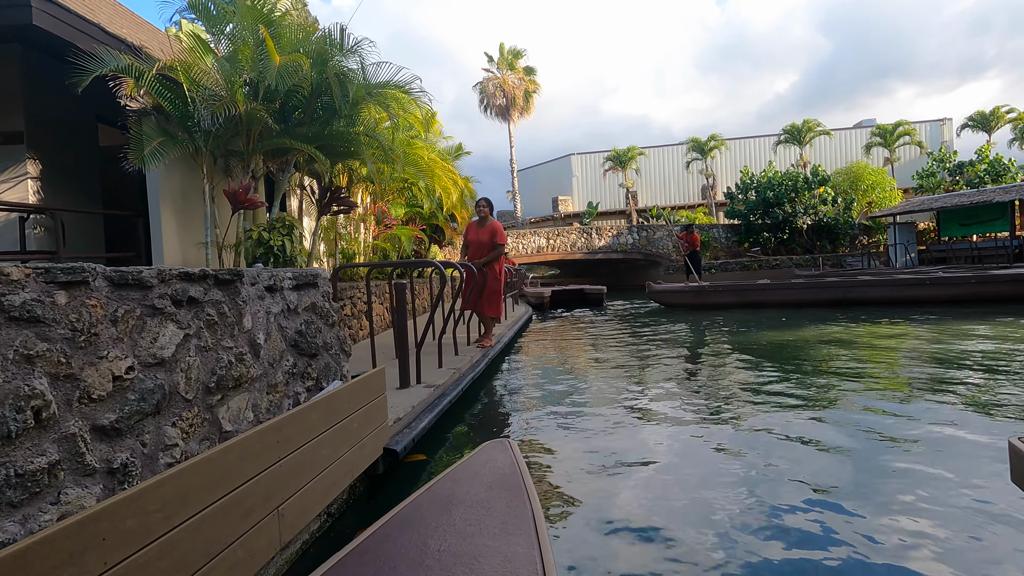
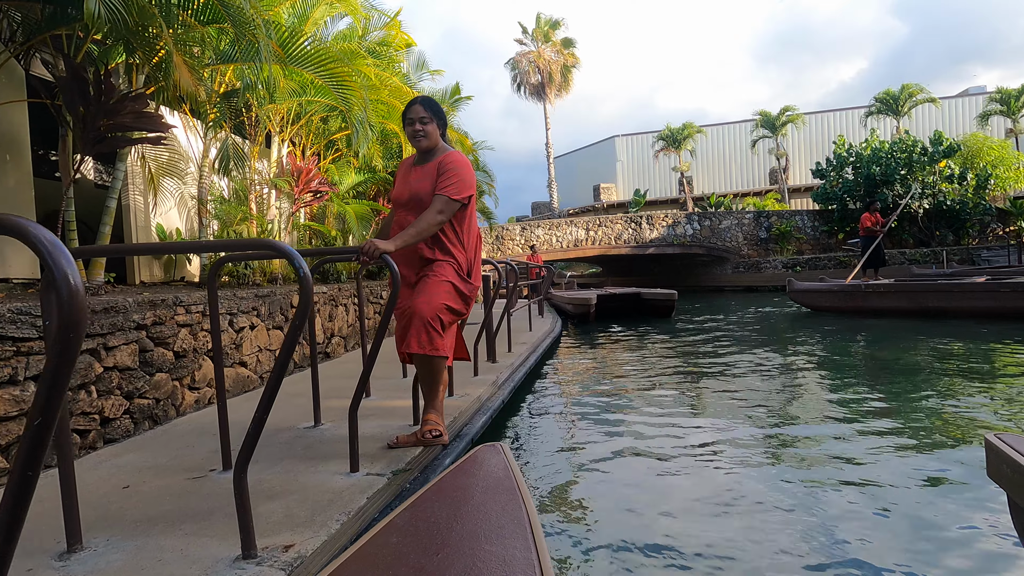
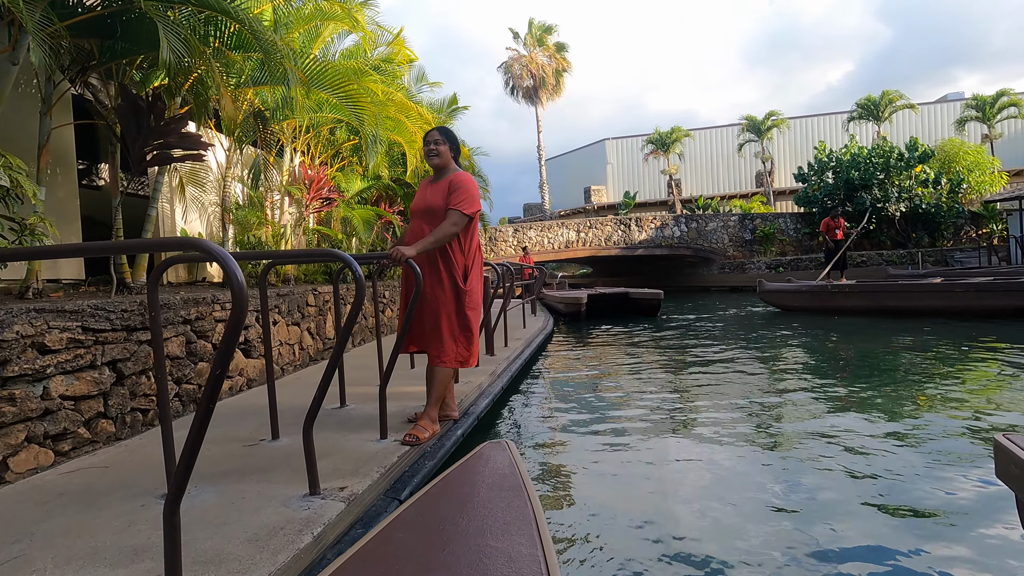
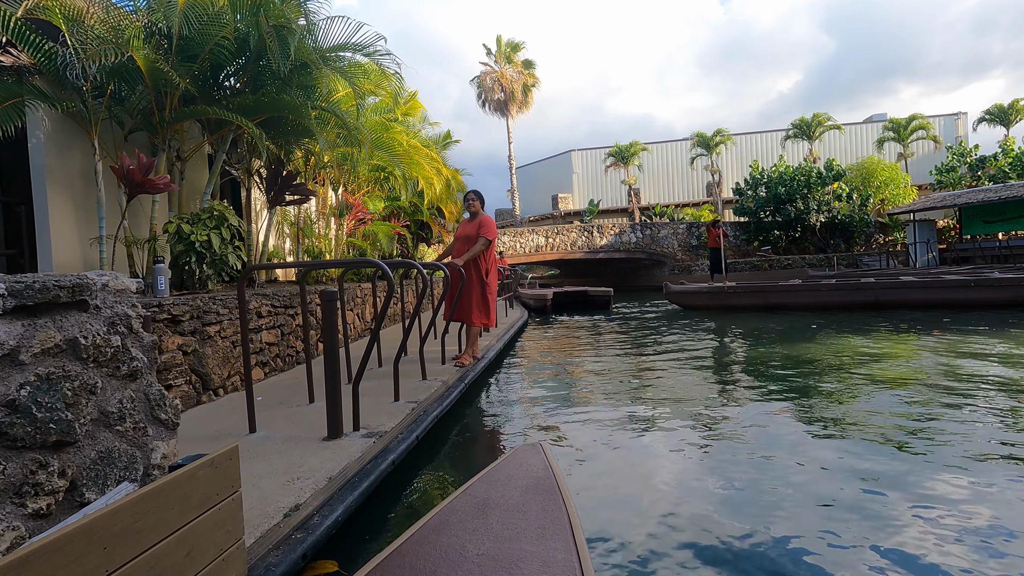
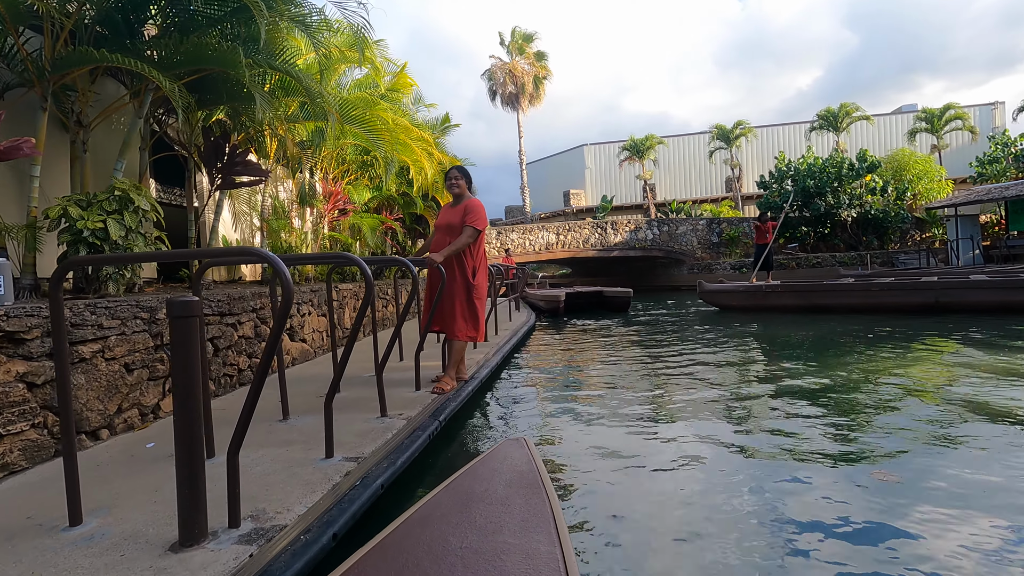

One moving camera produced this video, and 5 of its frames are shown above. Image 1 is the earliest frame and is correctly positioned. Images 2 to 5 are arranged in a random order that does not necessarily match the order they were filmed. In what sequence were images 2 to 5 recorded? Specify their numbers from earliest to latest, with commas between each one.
4, 5, 3, 2
